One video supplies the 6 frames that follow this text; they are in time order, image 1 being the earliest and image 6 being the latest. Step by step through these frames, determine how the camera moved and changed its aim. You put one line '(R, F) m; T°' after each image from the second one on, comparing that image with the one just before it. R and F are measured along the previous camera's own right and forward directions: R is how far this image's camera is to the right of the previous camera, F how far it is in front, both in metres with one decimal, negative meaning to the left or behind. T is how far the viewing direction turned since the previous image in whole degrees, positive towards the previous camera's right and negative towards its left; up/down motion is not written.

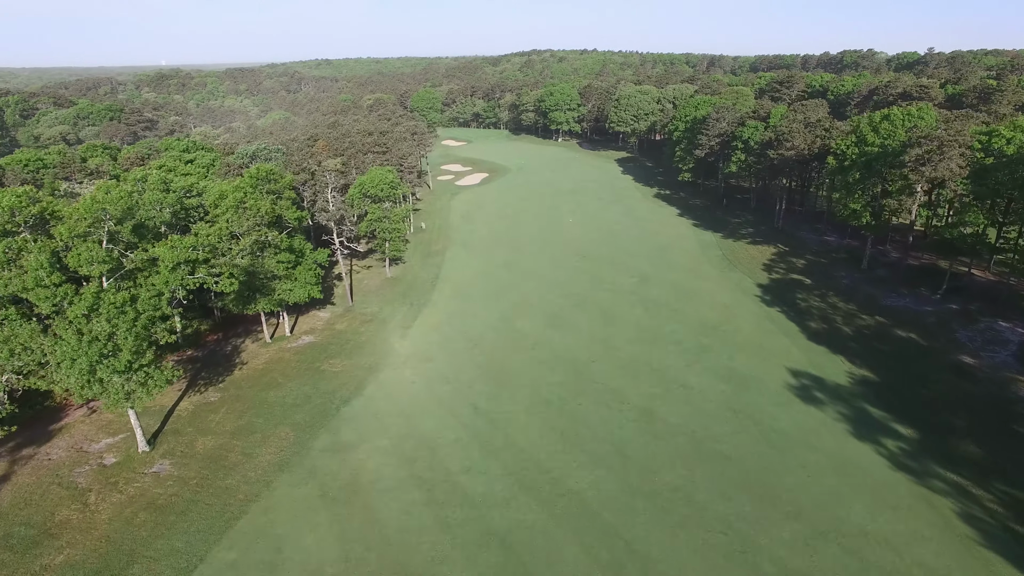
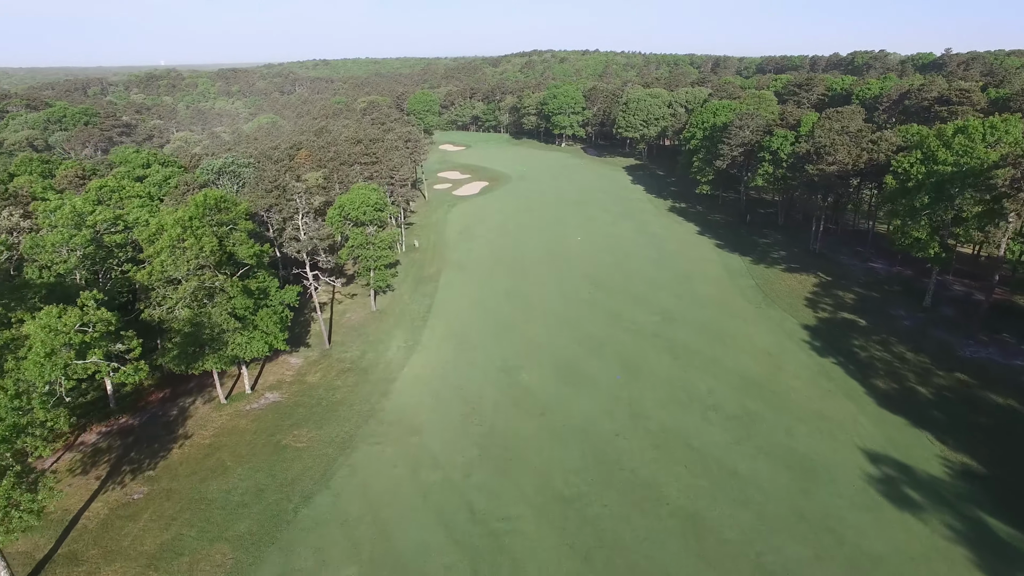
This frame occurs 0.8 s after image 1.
(-0.2, +5.6) m; 0°
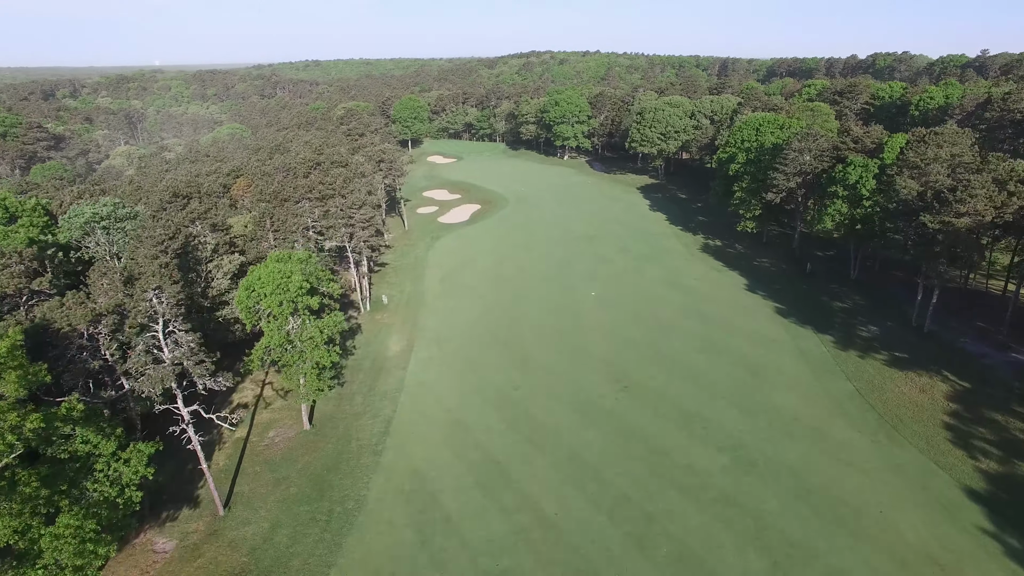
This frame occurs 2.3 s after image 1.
(+0.1, +12.2) m; 0°
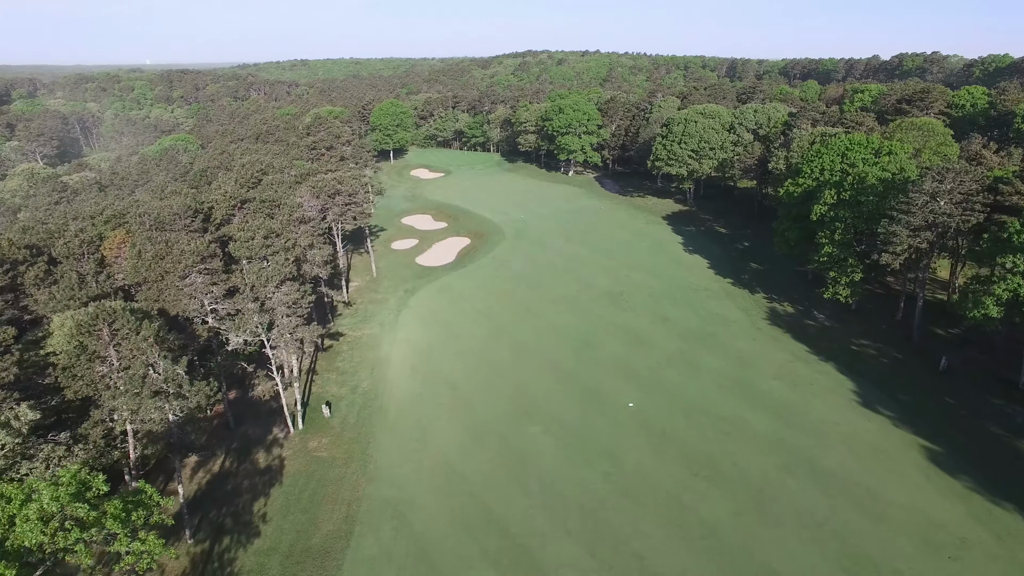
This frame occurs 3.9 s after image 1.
(-0.3, +14.1) m; +1°
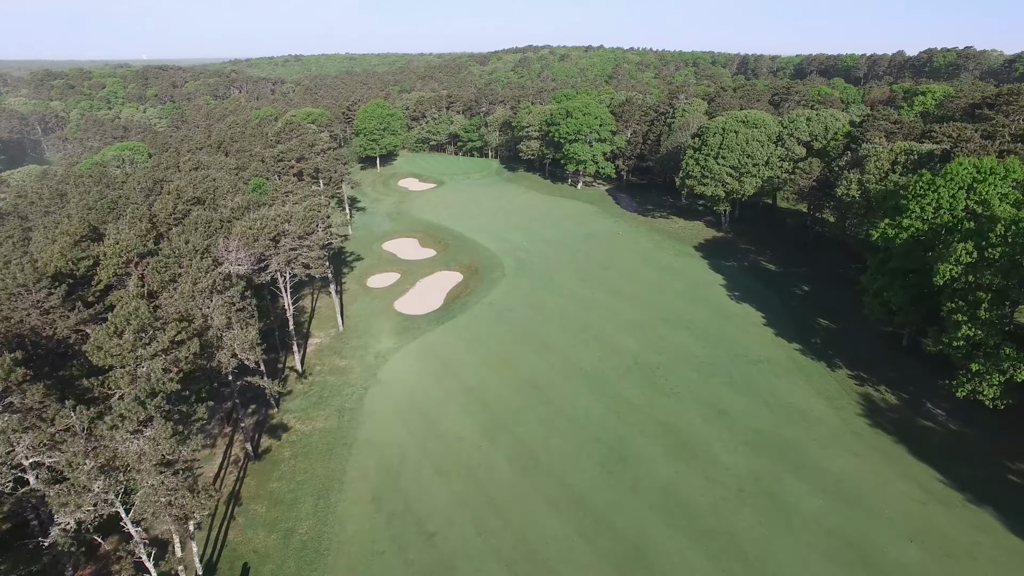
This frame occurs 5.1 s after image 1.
(-0.2, +10.6) m; 0°
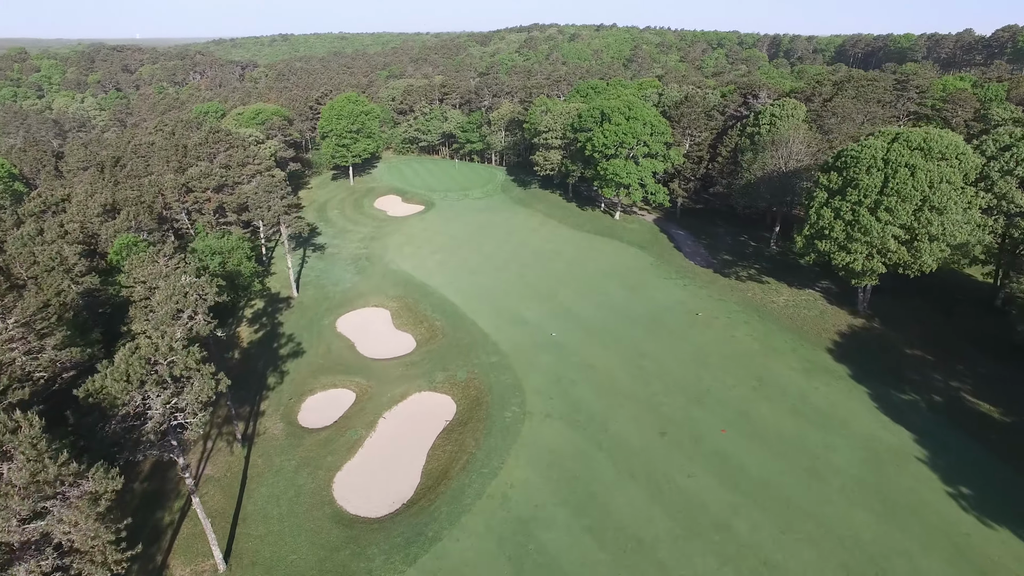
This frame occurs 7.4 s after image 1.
(-1.5, +20.3) m; 0°
